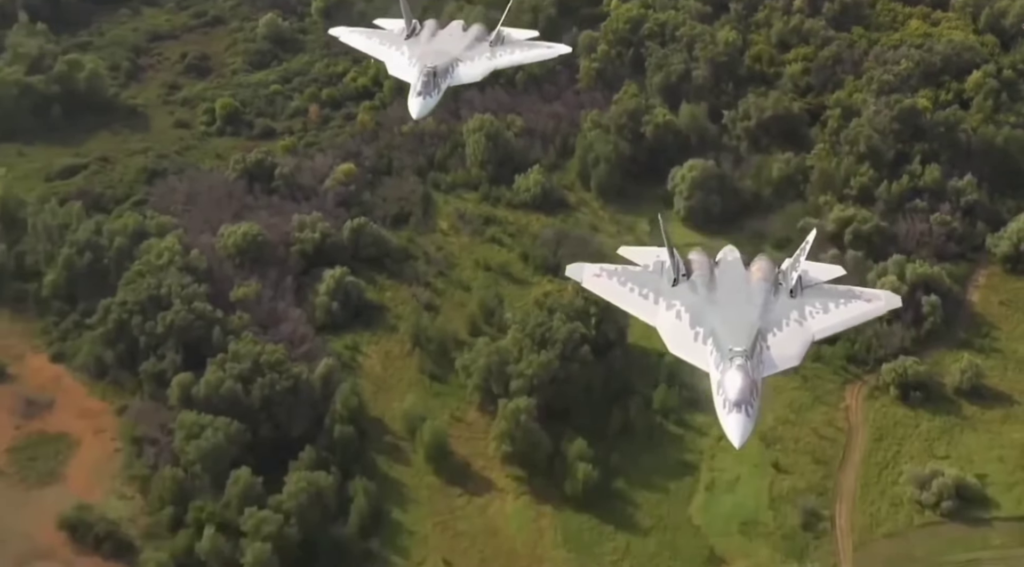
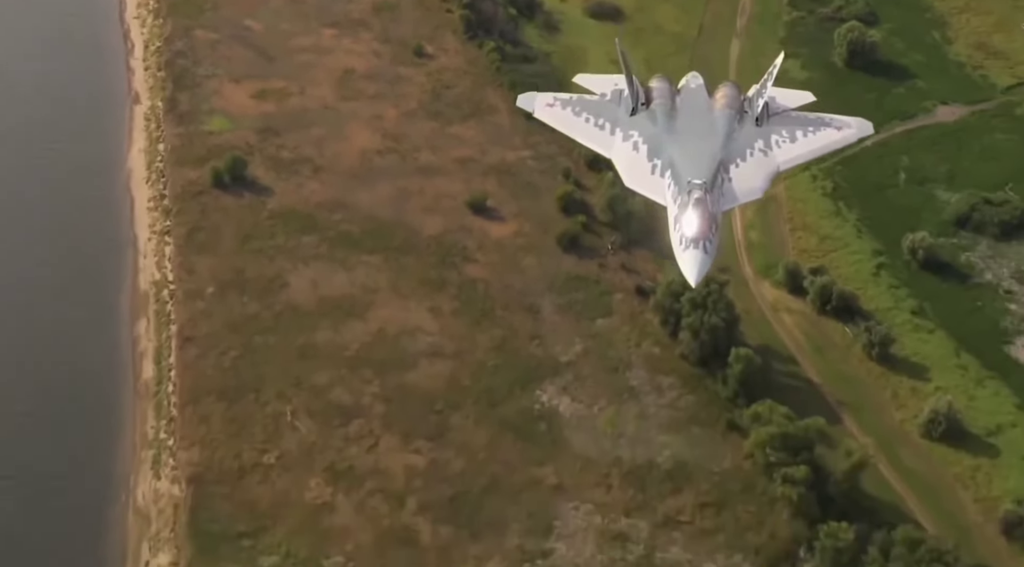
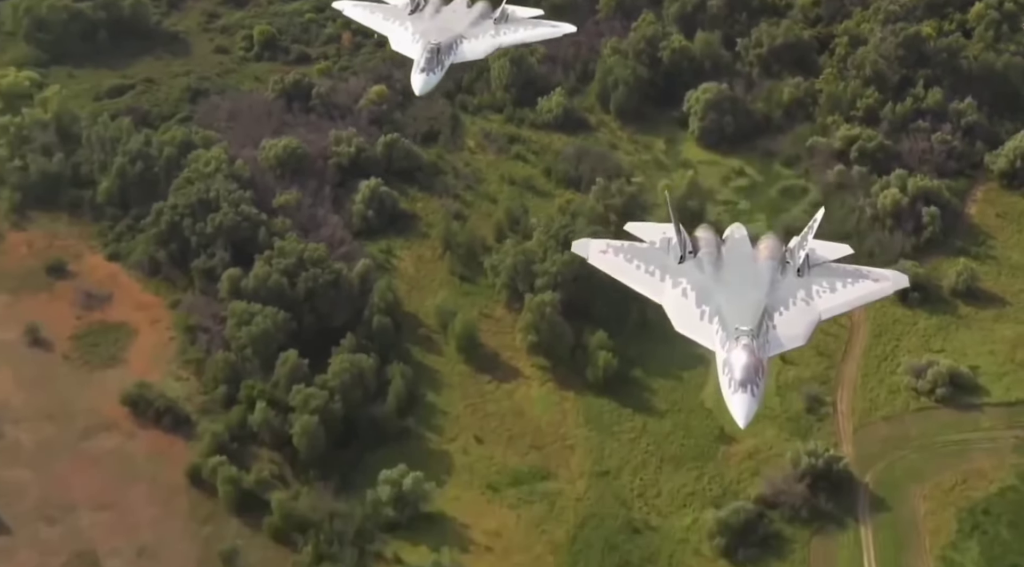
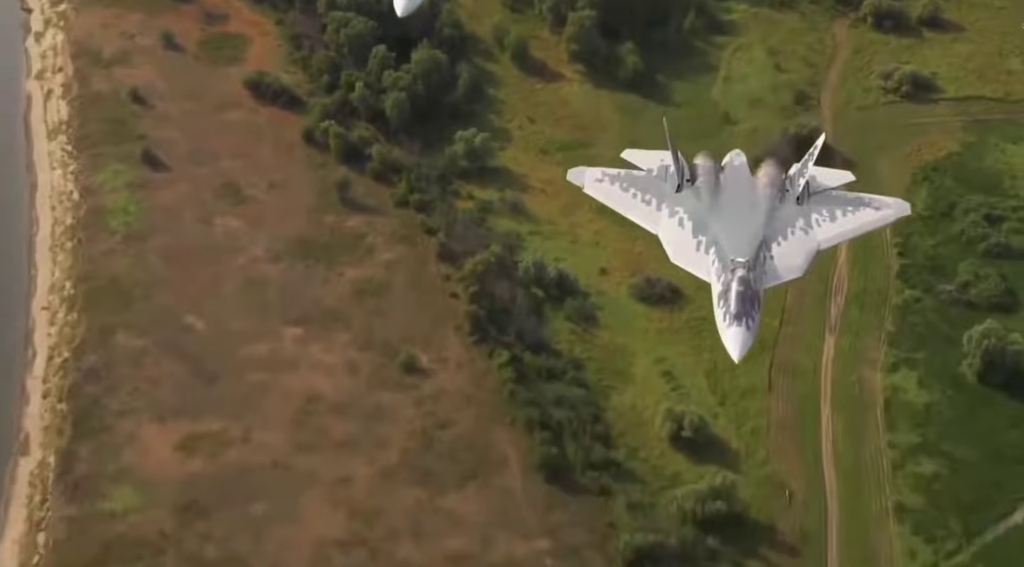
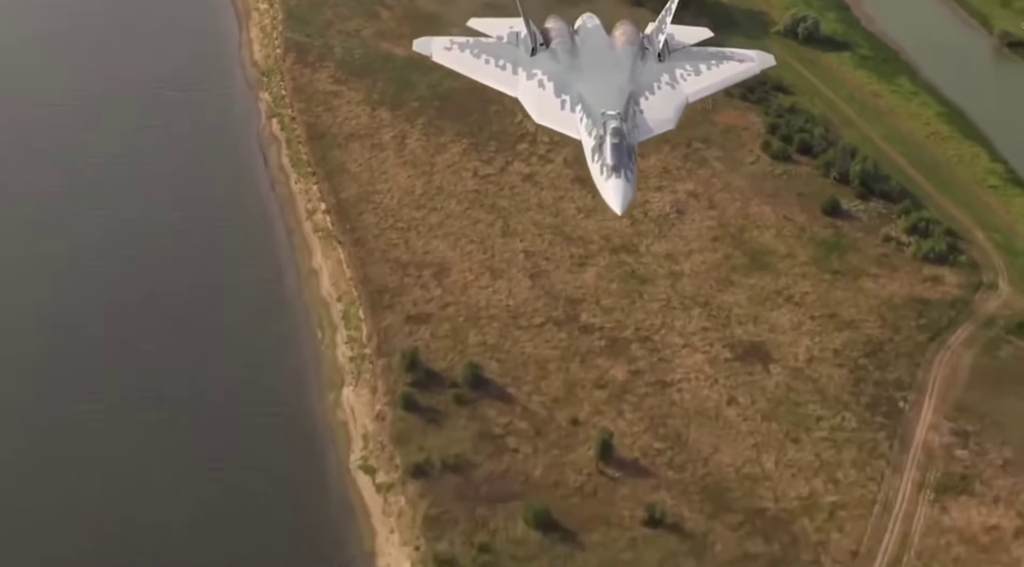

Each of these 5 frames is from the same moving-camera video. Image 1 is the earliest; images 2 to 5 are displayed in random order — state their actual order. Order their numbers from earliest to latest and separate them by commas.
3, 4, 2, 5
